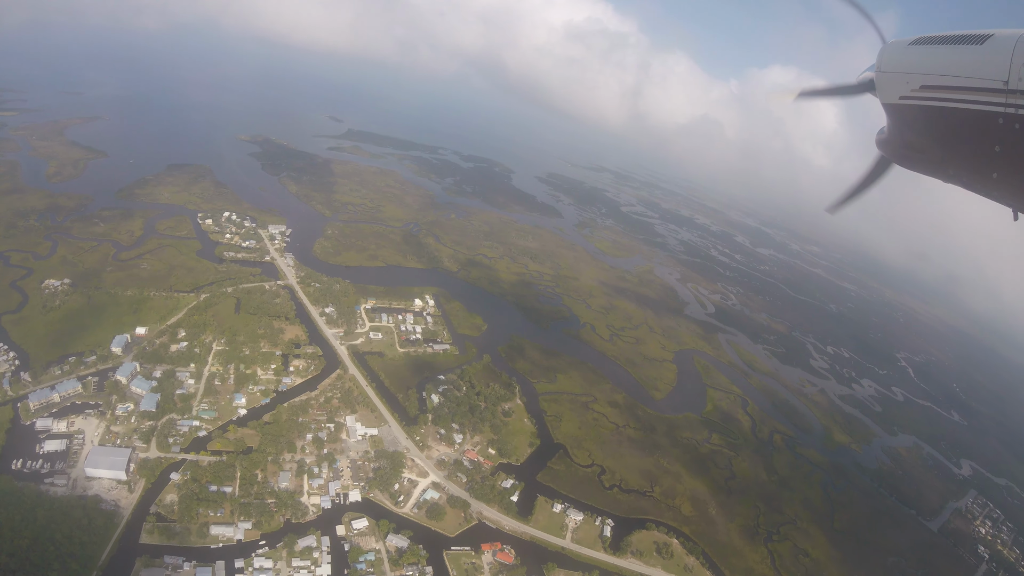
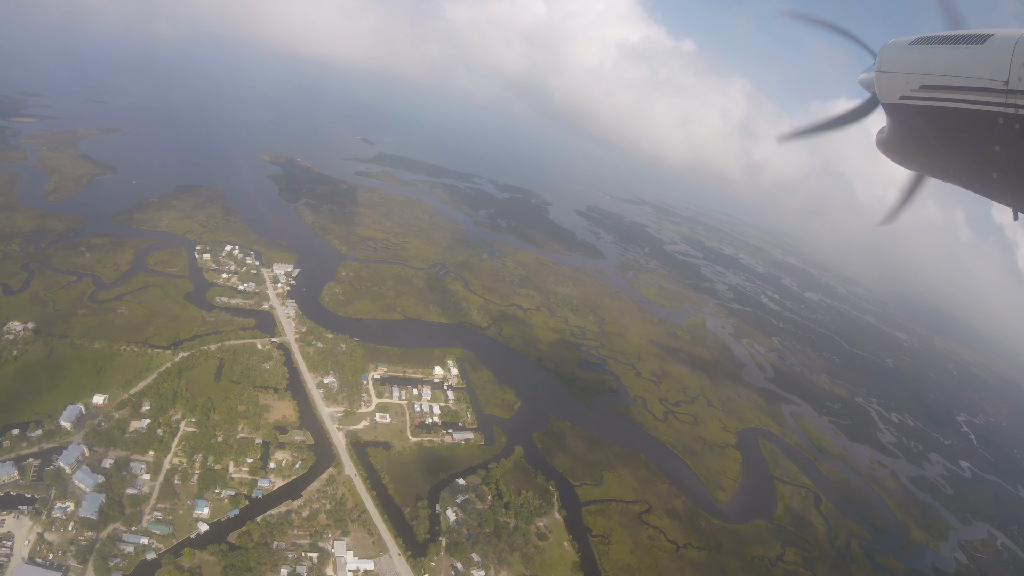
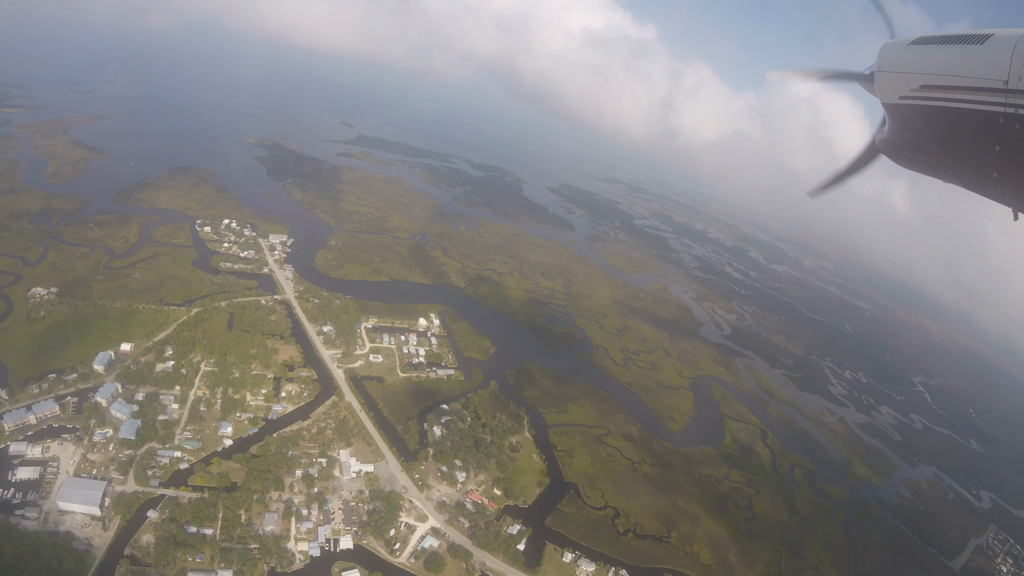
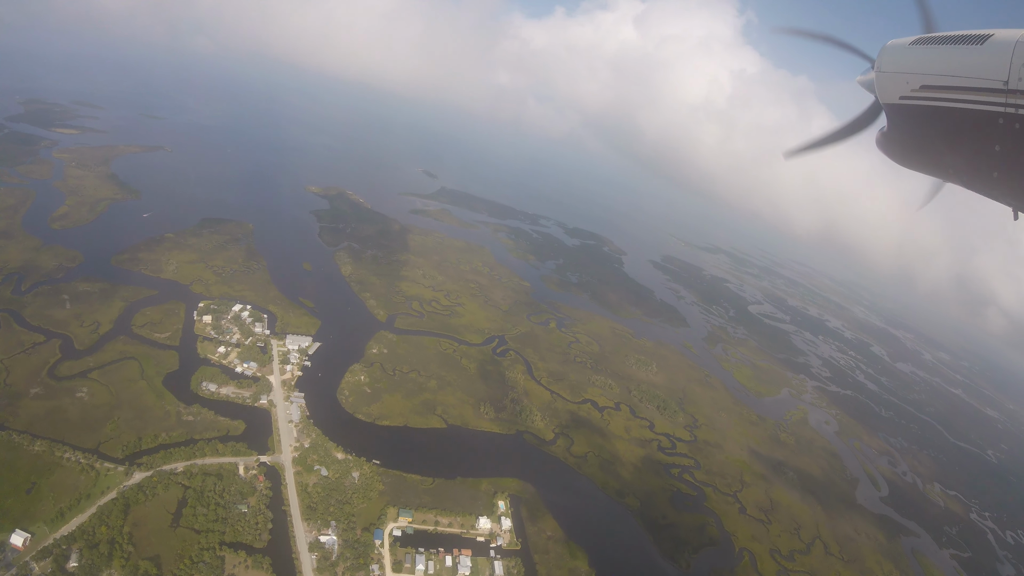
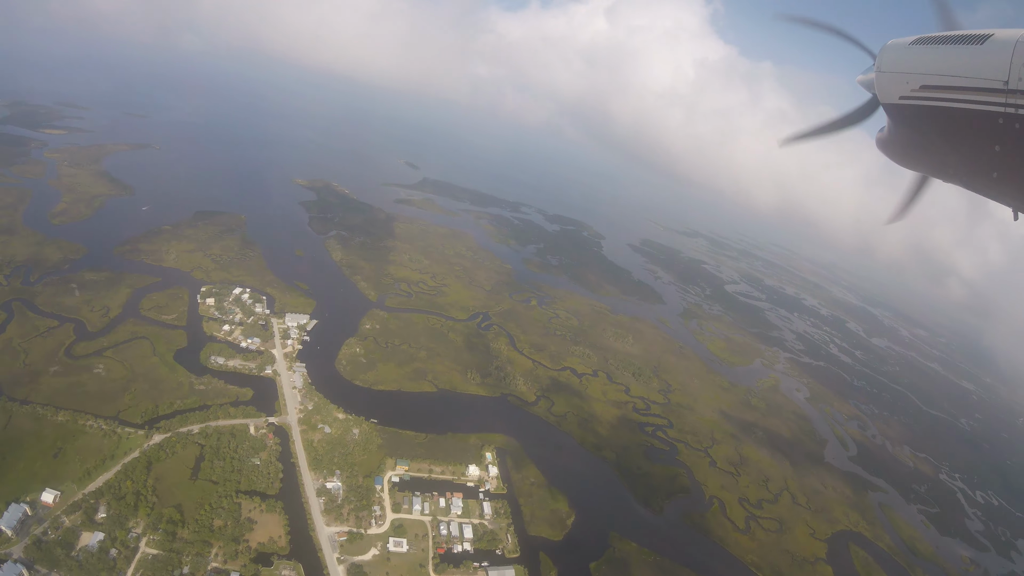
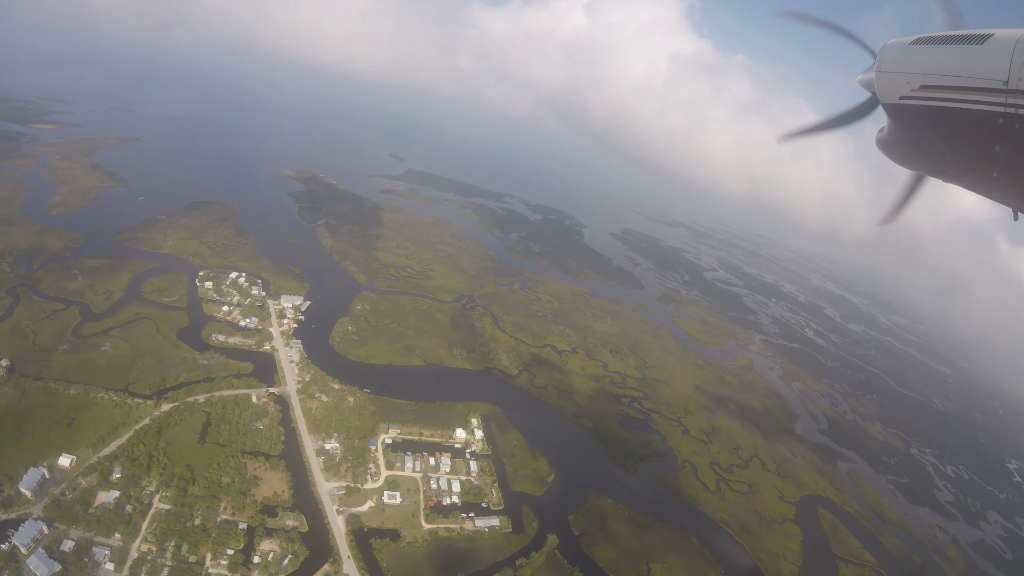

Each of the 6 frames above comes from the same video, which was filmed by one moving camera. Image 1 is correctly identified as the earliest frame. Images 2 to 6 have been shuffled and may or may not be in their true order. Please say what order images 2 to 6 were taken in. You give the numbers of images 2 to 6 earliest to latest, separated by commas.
3, 2, 6, 5, 4
